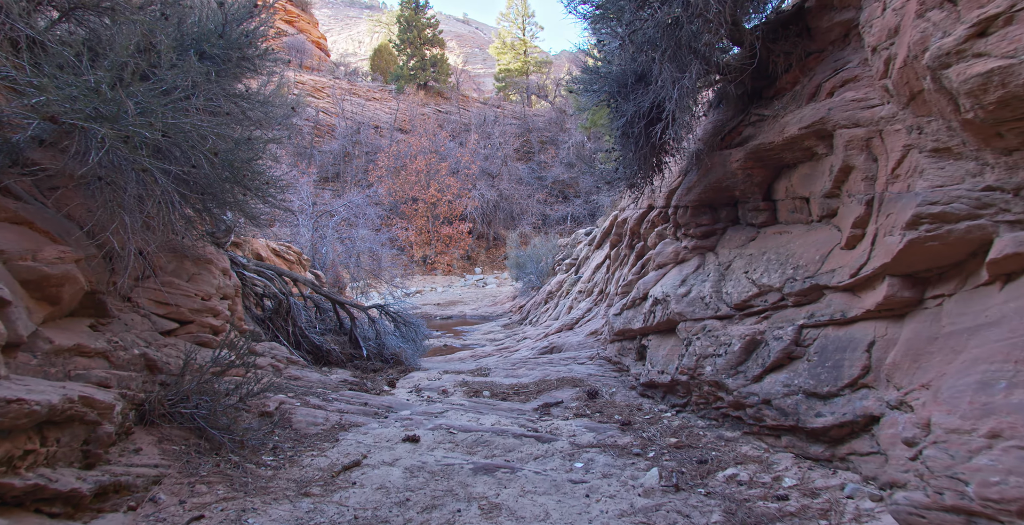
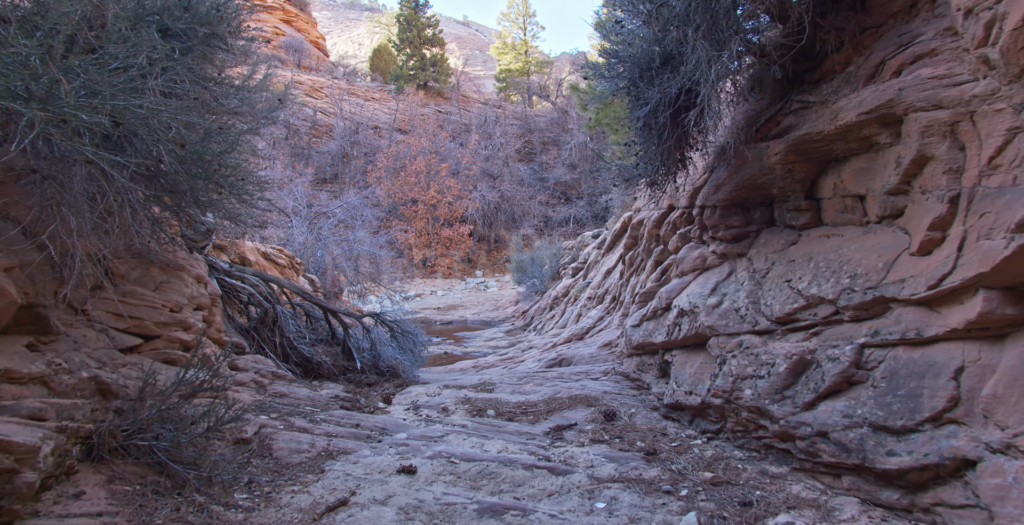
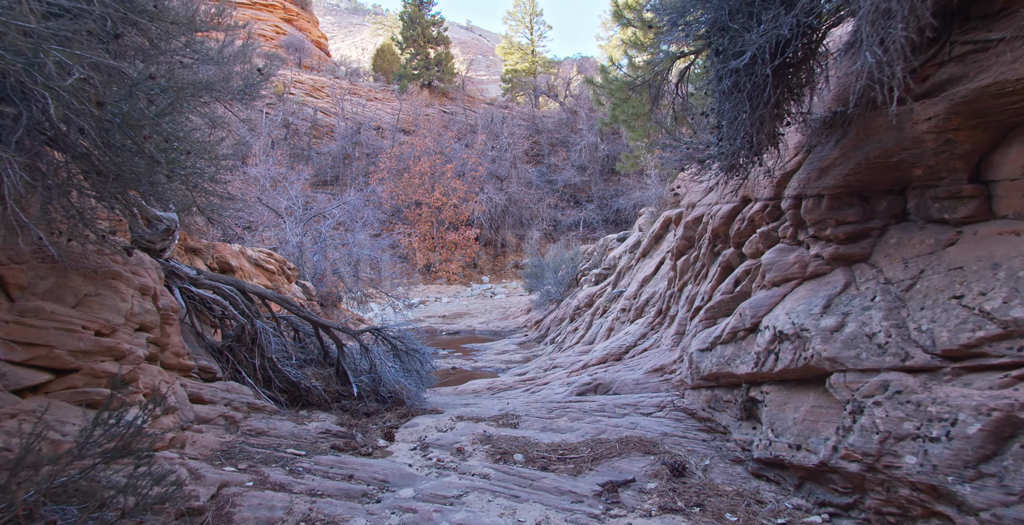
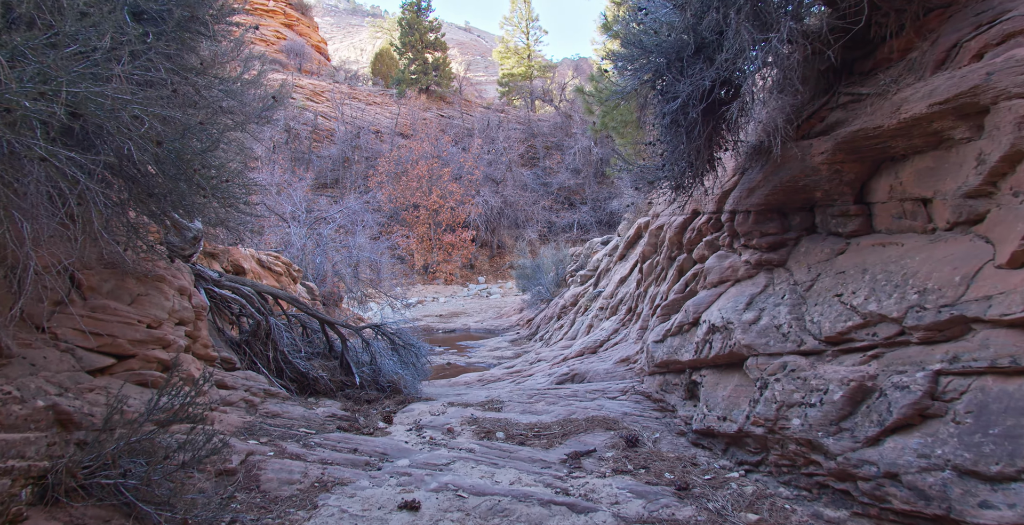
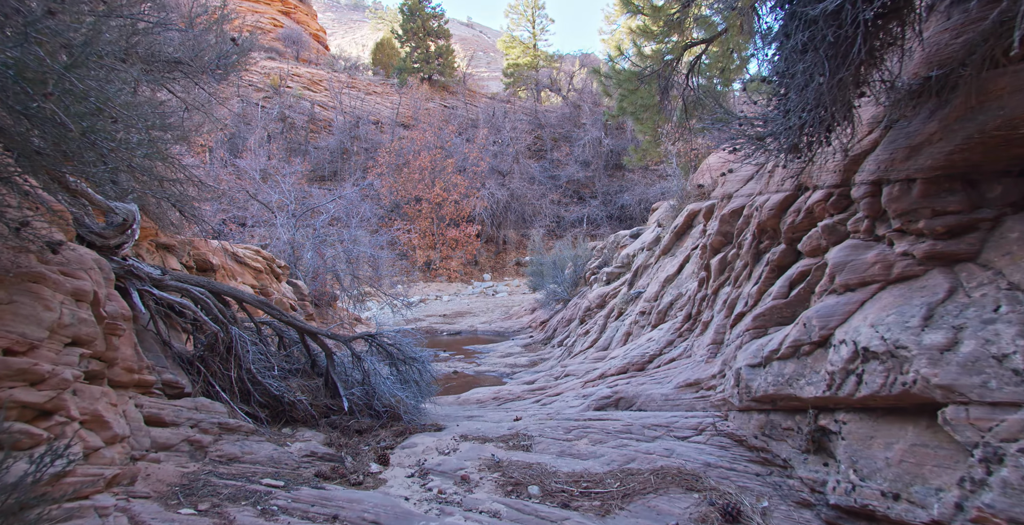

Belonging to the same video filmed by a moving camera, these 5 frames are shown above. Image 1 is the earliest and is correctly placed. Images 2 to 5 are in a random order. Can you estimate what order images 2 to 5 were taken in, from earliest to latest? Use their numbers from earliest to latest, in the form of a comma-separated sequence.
2, 4, 3, 5
